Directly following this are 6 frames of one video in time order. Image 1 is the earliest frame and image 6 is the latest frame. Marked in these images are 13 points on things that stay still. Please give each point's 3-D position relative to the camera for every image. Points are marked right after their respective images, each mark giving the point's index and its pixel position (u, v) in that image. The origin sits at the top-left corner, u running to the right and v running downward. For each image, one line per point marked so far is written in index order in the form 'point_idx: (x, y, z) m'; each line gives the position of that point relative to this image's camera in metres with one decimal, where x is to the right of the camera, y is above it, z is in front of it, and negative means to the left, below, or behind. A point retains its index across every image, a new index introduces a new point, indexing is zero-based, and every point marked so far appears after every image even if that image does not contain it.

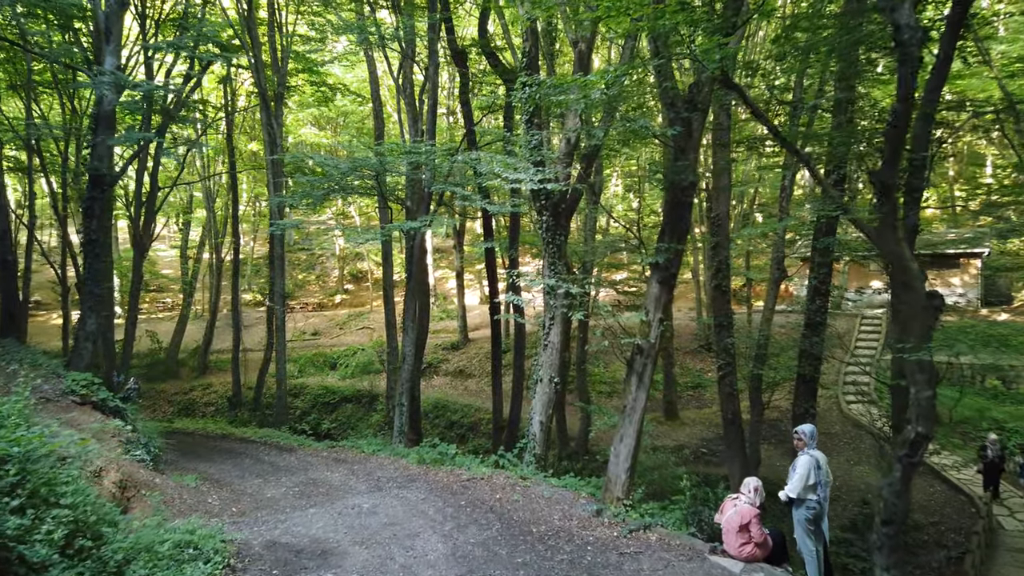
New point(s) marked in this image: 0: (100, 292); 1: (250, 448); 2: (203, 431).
0: (-5.7, -0.1, +10.5) m
1: (-4.5, -2.7, +13.0) m
2: (-6.7, -3.1, +16.3) m
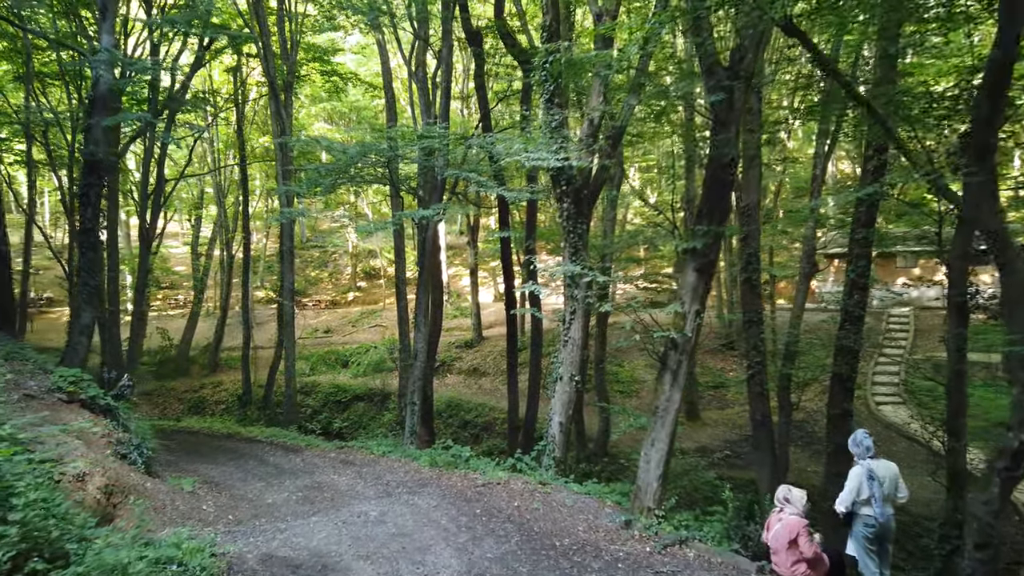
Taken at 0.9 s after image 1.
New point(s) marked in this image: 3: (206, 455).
0: (-5.5, 0.0, +10.0) m
1: (-4.2, -2.6, +12.4) m
2: (-6.3, -3.0, +15.7) m
3: (-4.6, -2.5, +11.4) m
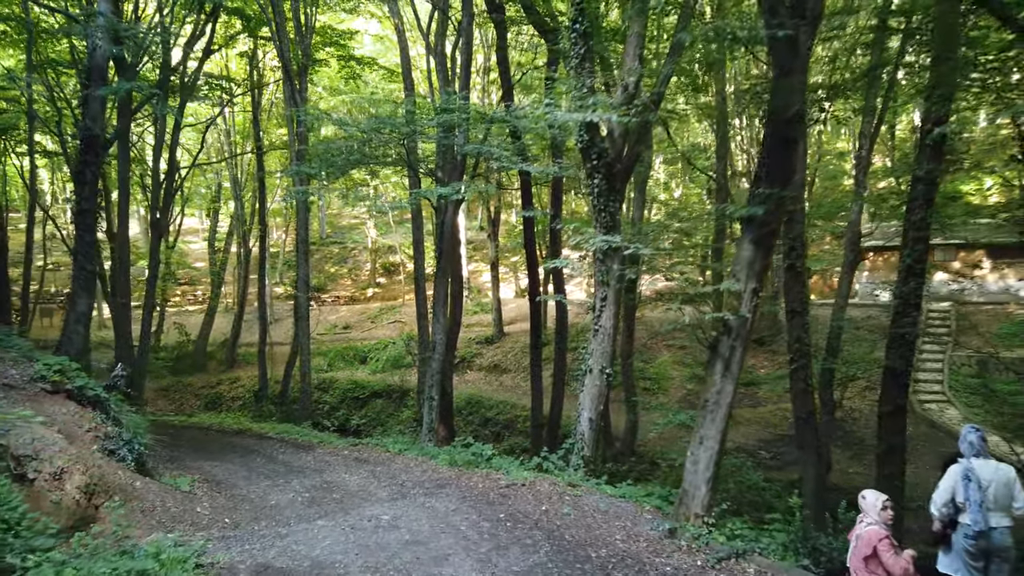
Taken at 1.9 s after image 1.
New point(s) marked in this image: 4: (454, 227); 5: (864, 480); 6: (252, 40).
0: (-5.2, +0.2, +9.4) m
1: (-3.9, -2.4, +11.8) m
2: (-5.9, -2.8, +15.1) m
3: (-4.3, -2.3, +10.8) m
4: (-1.0, +1.1, +13.1) m
5: (+6.0, -3.3, +13.0) m
6: (-6.7, +6.3, +19.3) m
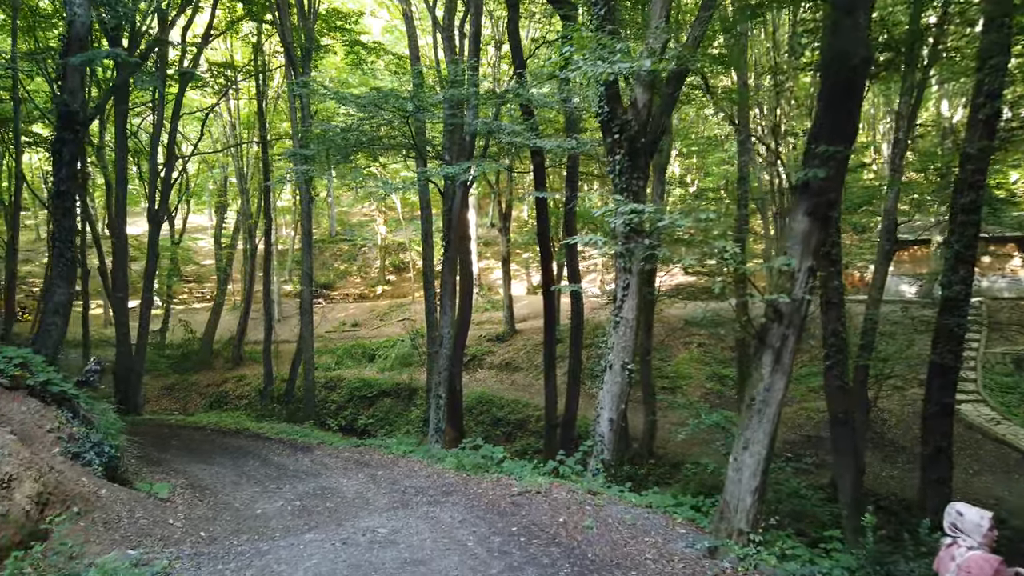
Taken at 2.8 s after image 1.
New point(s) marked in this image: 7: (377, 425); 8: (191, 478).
0: (-5.0, +0.4, +8.7) m
1: (-3.7, -2.3, +11.1) m
2: (-5.6, -2.6, +14.5) m
3: (-4.1, -2.2, +10.1) m
4: (-0.8, +1.2, +12.4) m
5: (+6.2, -3.2, +12.1) m
6: (-6.4, +6.5, +18.6) m
7: (-3.6, -3.6, +19.8) m
8: (-3.5, -2.1, +8.2) m
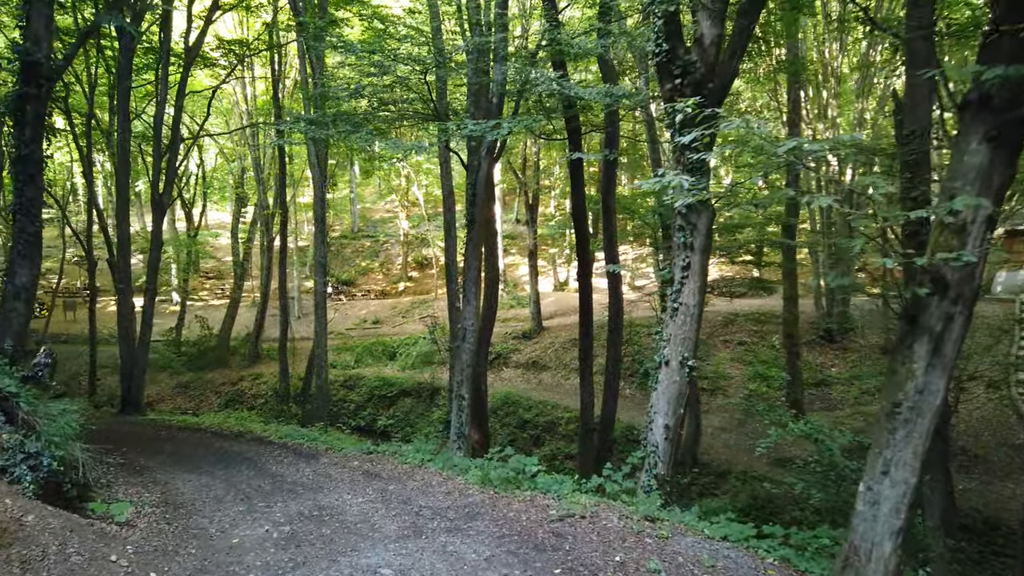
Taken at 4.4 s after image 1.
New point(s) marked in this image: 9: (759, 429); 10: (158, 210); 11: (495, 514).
0: (-4.7, +0.6, +7.5) m
1: (-3.2, -2.1, +9.8) m
2: (-5.1, -2.4, +13.3) m
3: (-3.7, -2.0, +8.9) m
4: (-0.3, +1.4, +11.0) m
5: (+6.7, -3.0, +10.6) m
6: (-5.7, +6.6, +17.4) m
7: (-2.9, -3.4, +18.5) m
8: (-3.2, -1.9, +7.0) m
9: (+4.9, -2.8, +15.1) m
10: (-7.5, +1.7, +16.1) m
11: (-0.1, -1.8, +5.9) m
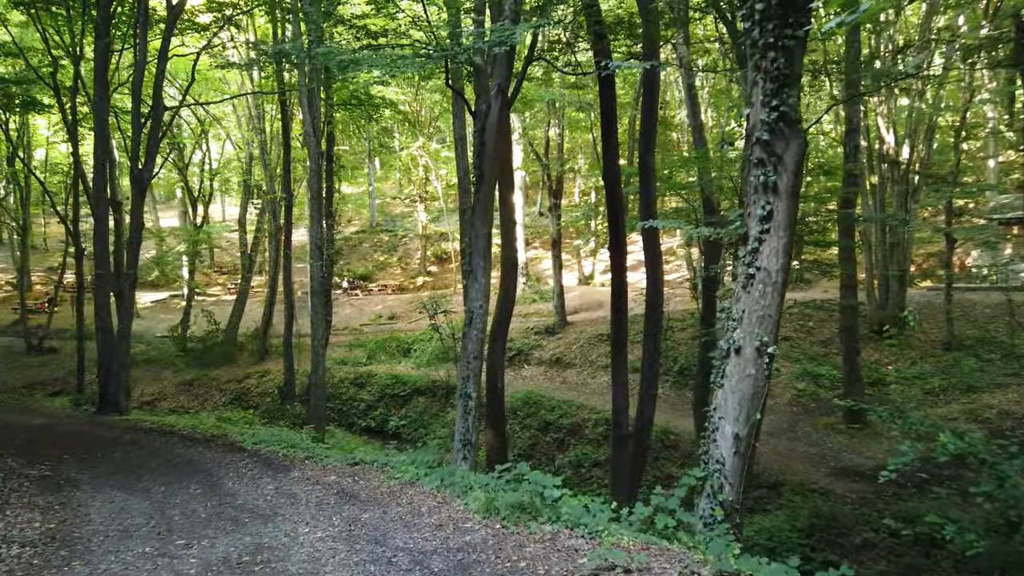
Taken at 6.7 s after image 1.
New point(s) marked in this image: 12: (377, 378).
0: (-4.6, +0.8, +5.8) m
1: (-3.1, -1.8, +8.1) m
2: (-4.8, -2.2, +11.6) m
3: (-3.6, -1.8, +7.2) m
4: (-0.1, +1.7, +9.2) m
5: (+6.9, -2.7, +8.5) m
6: (-5.3, +6.9, +15.8) m
7: (-2.4, -3.1, +16.8) m
8: (-3.1, -1.6, +5.3) m
9: (+5.3, -2.5, +13.1) m
10: (-7.1, +1.9, +14.5) m
11: (-0.1, -1.5, +4.1) m
12: (-3.6, -2.3, +19.5) m
